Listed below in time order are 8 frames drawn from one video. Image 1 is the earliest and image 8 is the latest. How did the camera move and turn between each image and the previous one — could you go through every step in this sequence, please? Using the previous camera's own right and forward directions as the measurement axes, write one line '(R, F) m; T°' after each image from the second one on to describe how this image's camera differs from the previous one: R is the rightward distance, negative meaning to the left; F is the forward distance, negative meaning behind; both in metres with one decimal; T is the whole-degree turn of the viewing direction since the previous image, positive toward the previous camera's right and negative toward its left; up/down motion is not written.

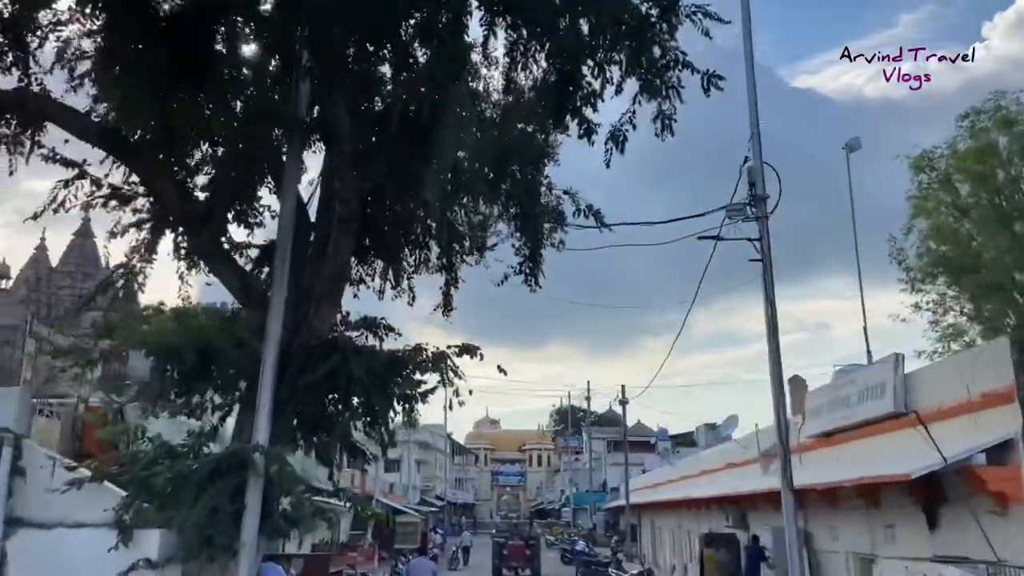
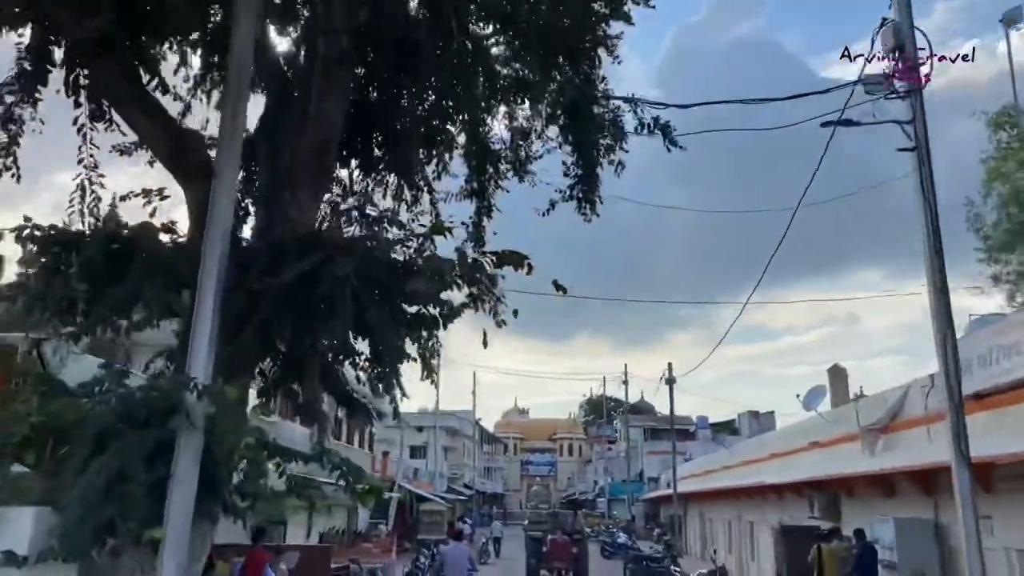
(-0.3, +3.1) m; -2°
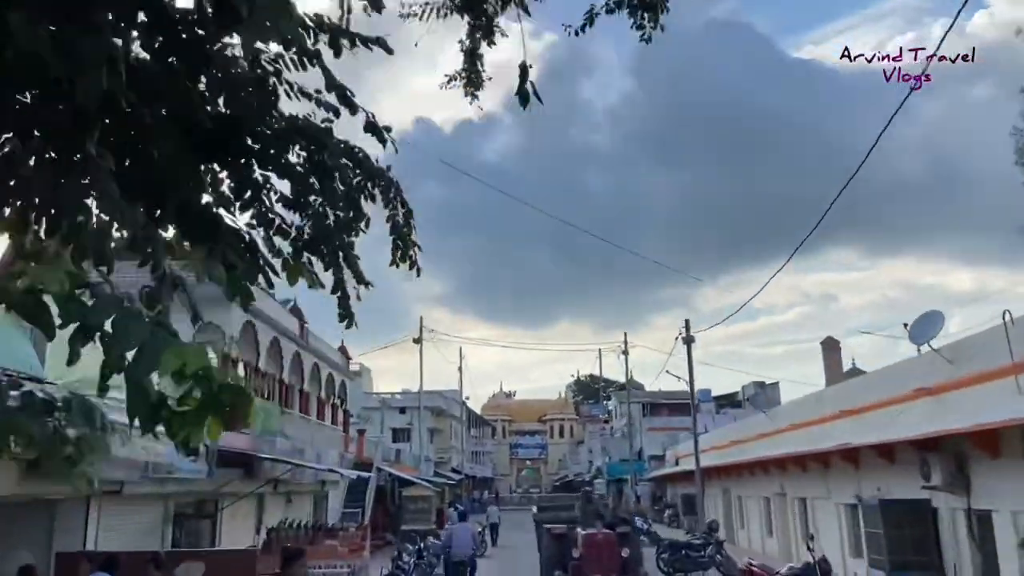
(-0.4, +4.3) m; +1°
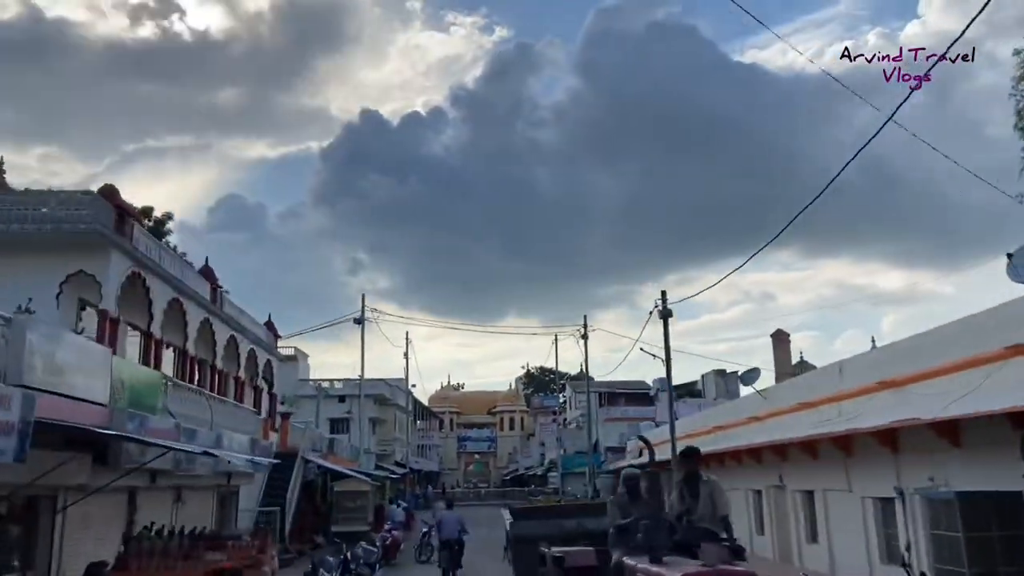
(-0.1, +3.6) m; +3°
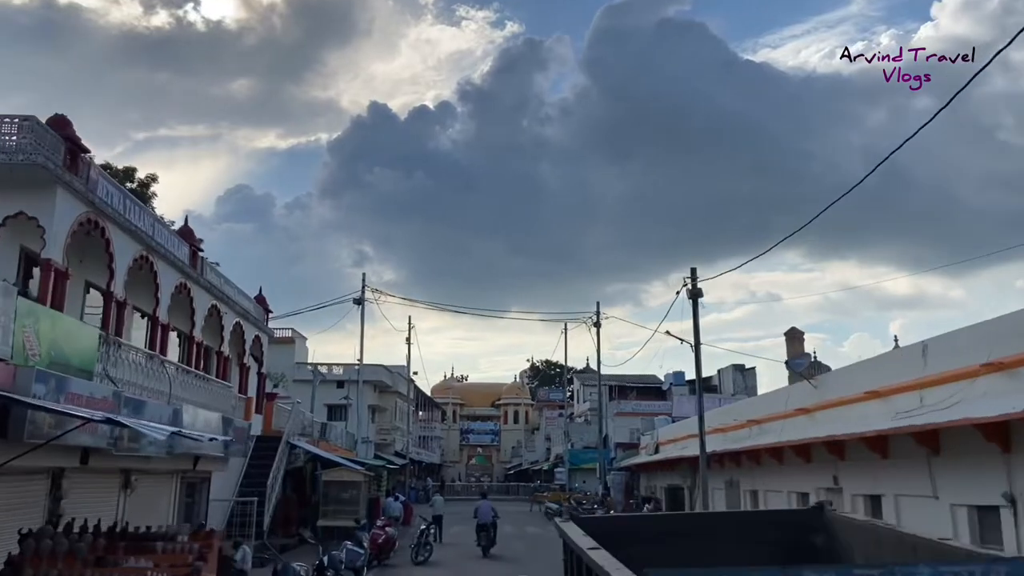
(-0.2, +2.4) m; 0°
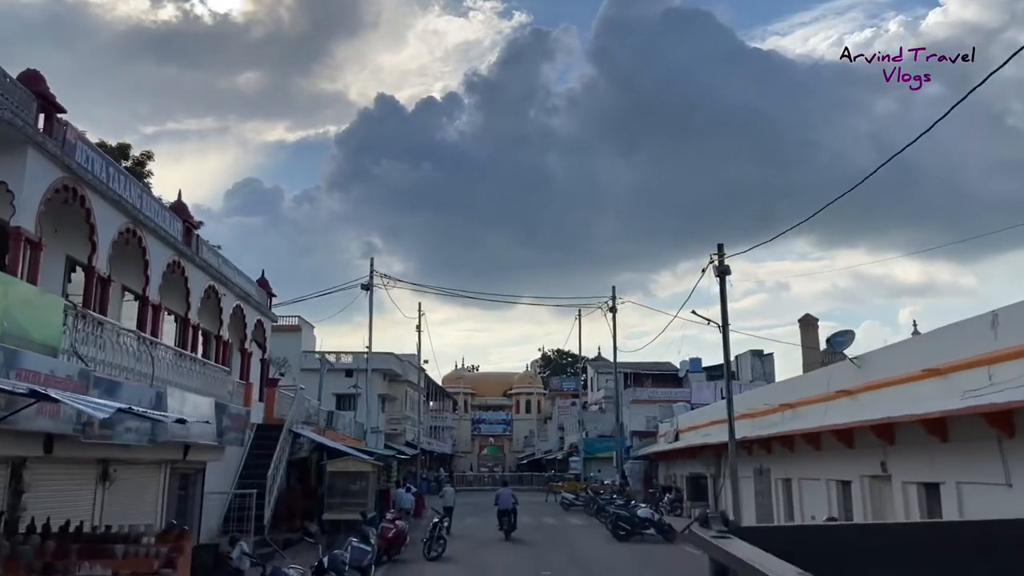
(-0.1, +1.3) m; -1°
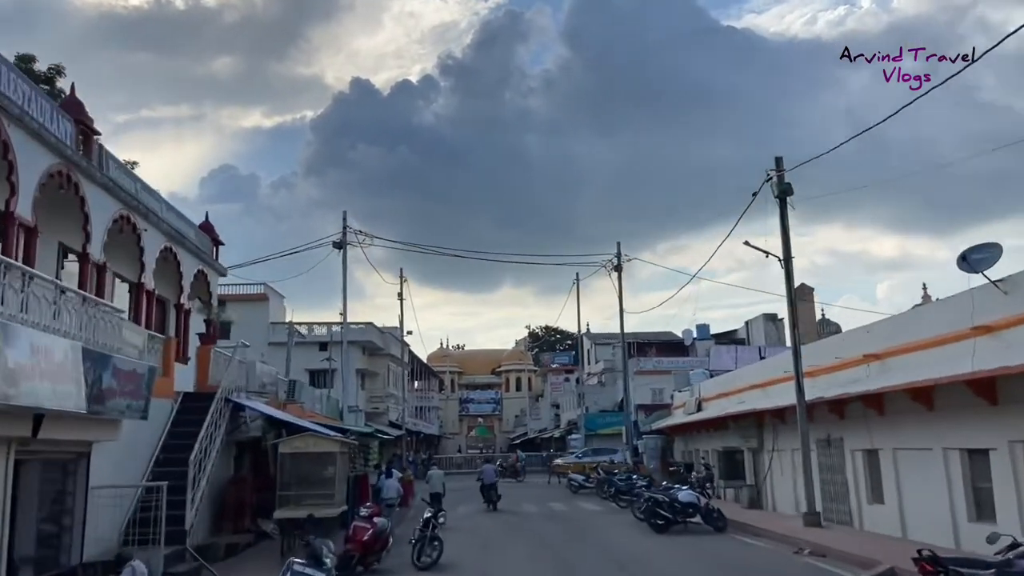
(-0.4, +4.4) m; +1°
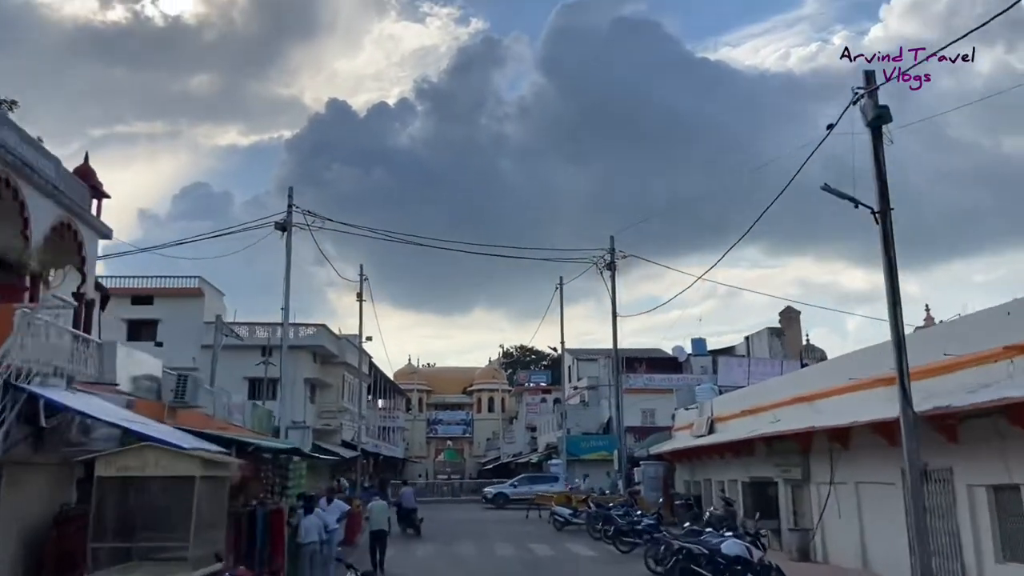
(-0.1, +5.0) m; +2°
